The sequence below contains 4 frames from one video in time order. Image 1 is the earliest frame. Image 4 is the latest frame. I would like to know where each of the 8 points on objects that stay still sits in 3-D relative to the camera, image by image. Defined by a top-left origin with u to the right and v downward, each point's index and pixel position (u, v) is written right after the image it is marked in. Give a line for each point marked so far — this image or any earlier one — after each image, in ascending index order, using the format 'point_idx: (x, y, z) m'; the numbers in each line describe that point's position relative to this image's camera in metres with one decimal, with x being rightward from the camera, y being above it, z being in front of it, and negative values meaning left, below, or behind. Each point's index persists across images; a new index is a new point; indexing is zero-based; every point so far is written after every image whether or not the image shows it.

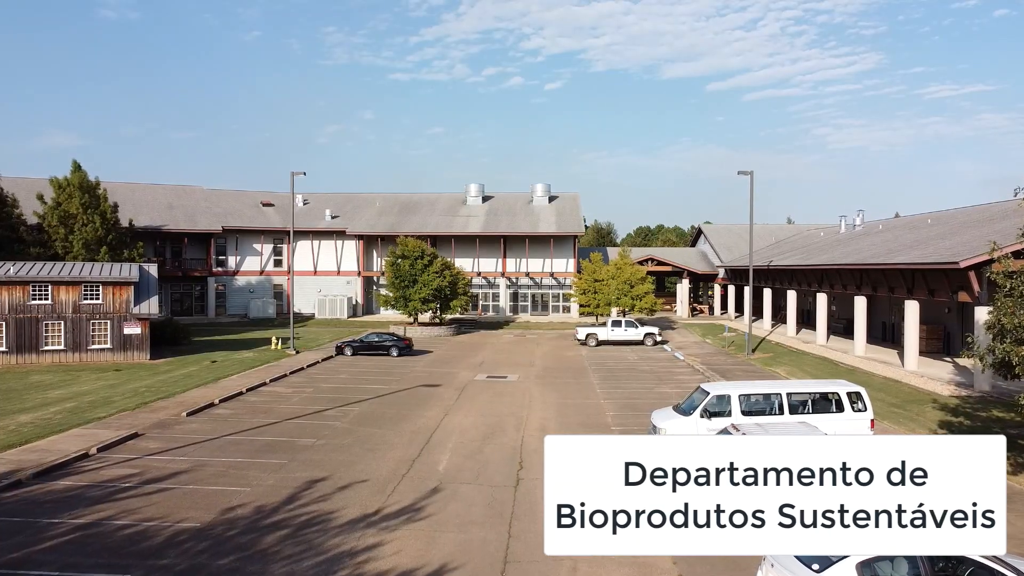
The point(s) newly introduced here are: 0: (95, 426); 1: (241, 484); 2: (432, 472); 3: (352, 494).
0: (-6.0, -2.0, +17.2) m
1: (-2.9, -2.1, +12.9) m
2: (-0.9, -2.1, +13.9) m
3: (-1.7, -2.1, +12.4) m
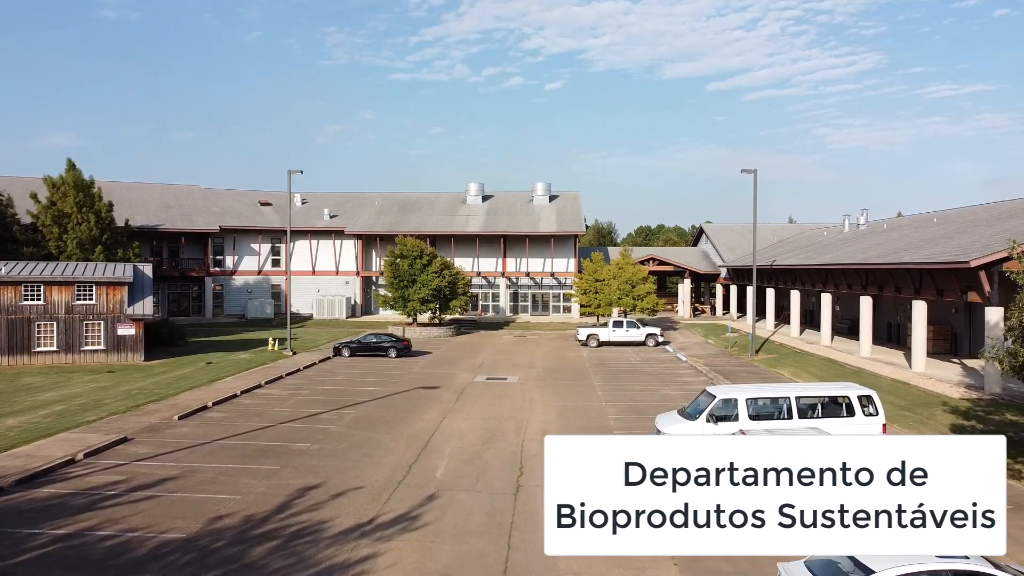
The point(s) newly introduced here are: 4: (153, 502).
0: (-6.0, -2.0, +16.7) m
1: (-2.9, -2.1, +12.5) m
2: (-0.9, -2.1, +13.5) m
3: (-1.7, -2.1, +11.9) m
4: (-3.5, -2.1, +11.8) m
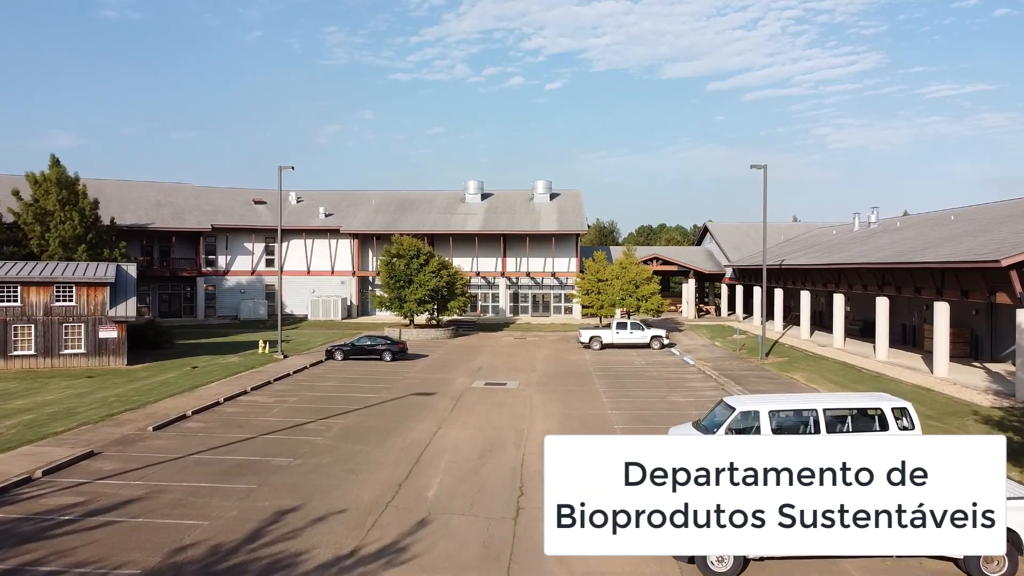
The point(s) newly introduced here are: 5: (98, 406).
0: (-6.0, -2.0, +15.5) m
1: (-2.9, -2.1, +11.2) m
2: (-0.9, -2.2, +12.2) m
3: (-1.7, -2.1, +10.7) m
4: (-3.5, -2.1, +10.6) m
5: (-6.8, -1.9, +19.6) m
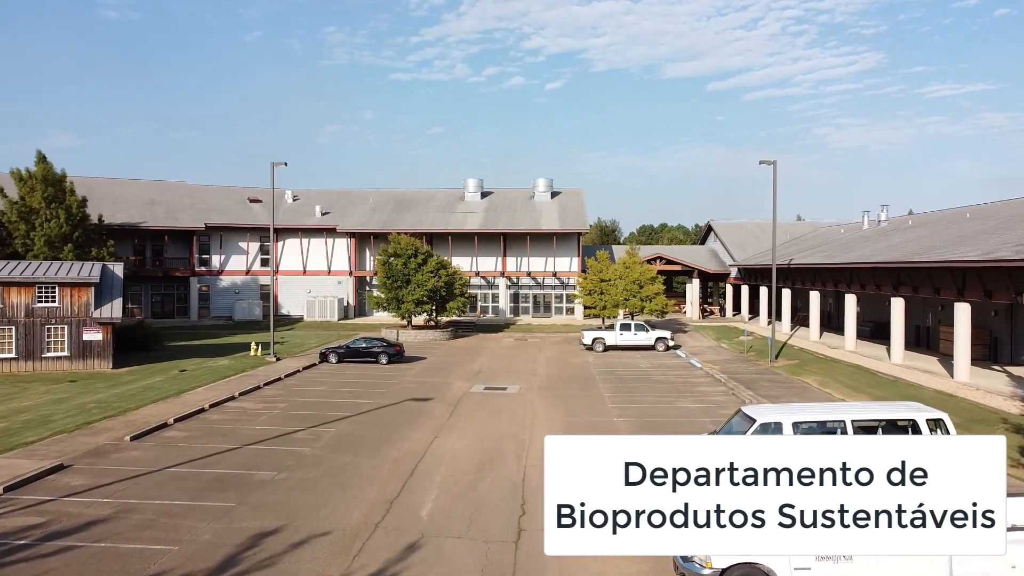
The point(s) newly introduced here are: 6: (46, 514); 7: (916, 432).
0: (-6.0, -2.0, +14.5) m
1: (-2.9, -2.1, +10.2) m
2: (-0.9, -2.2, +11.2) m
3: (-1.7, -2.2, +9.7) m
4: (-3.5, -2.1, +9.6) m
5: (-6.8, -1.9, +18.6) m
6: (-4.3, -2.1, +11.2) m
7: (+3.9, -1.4, +11.5) m
